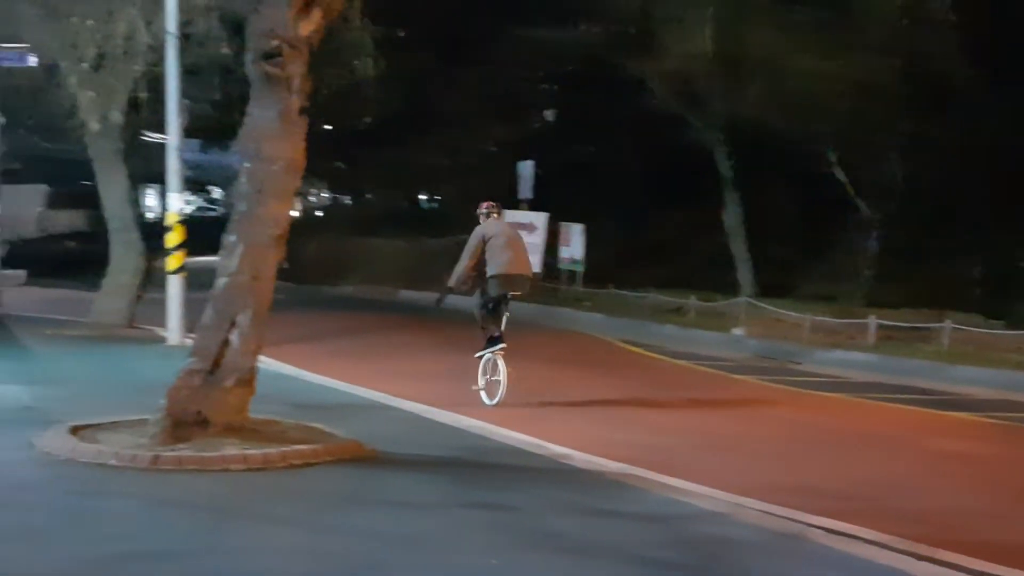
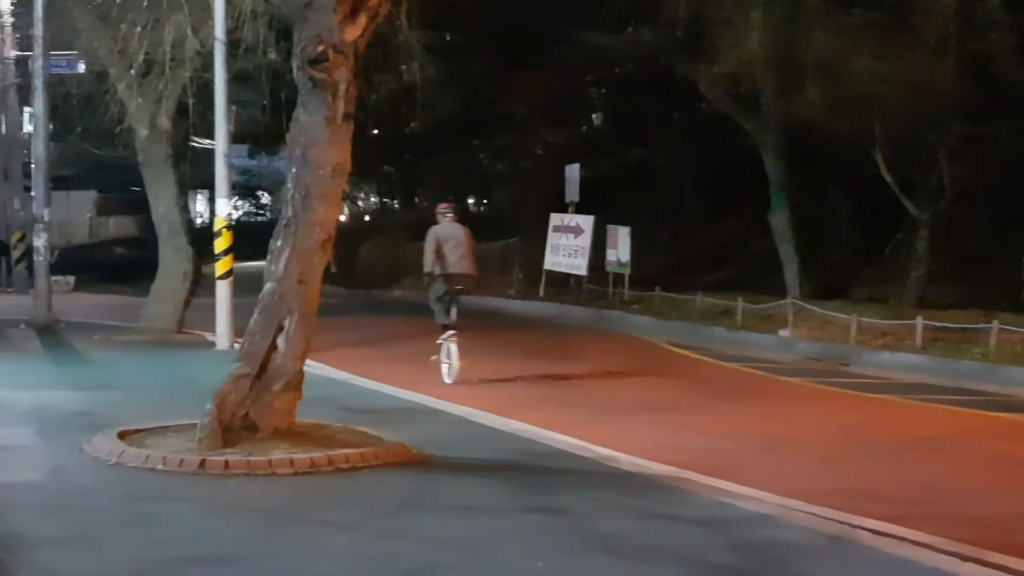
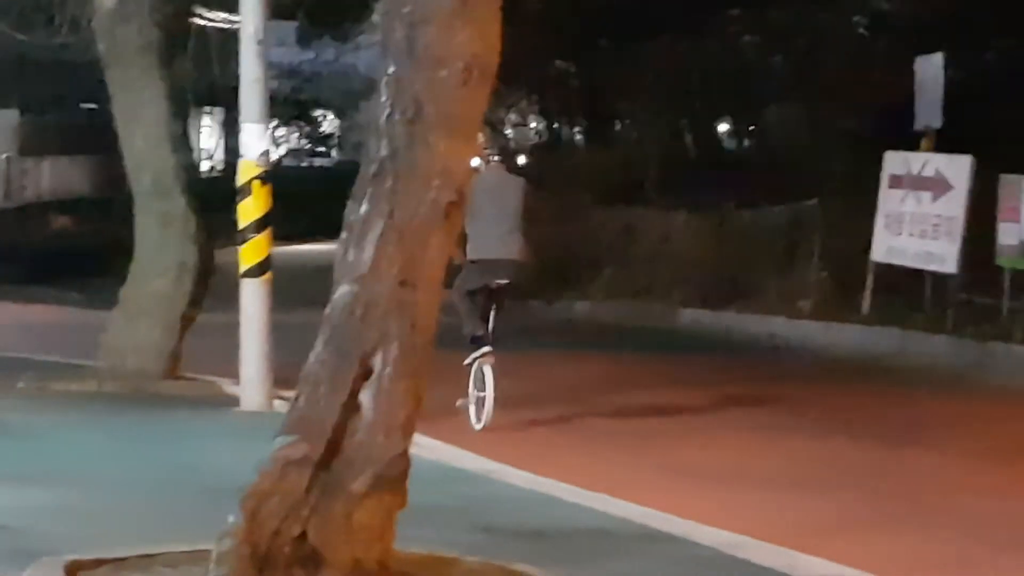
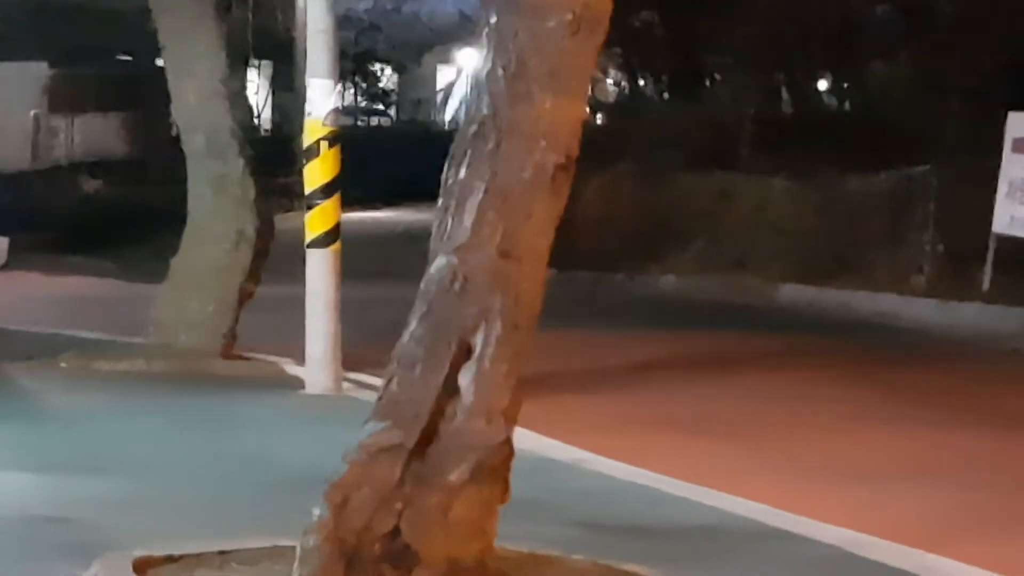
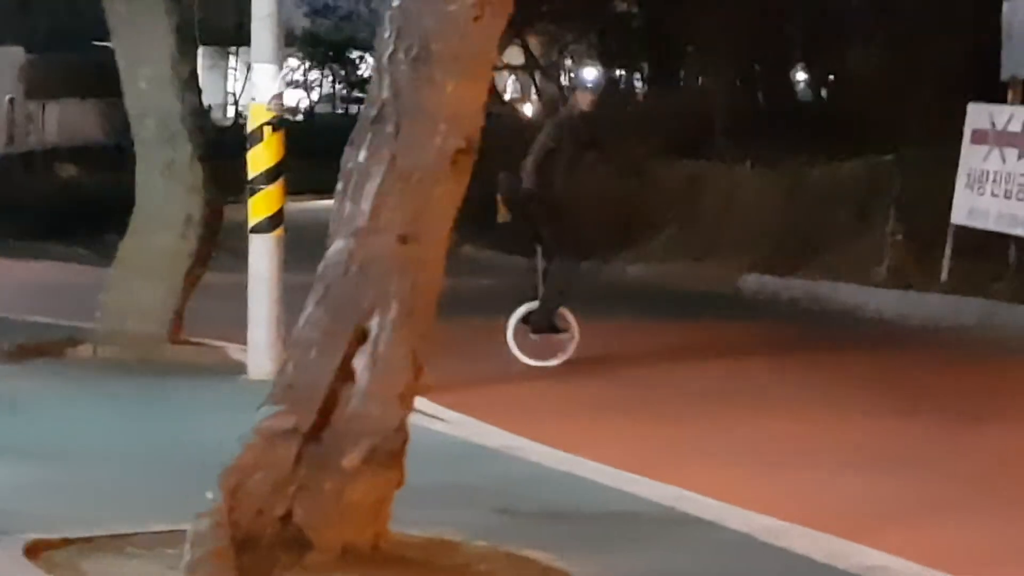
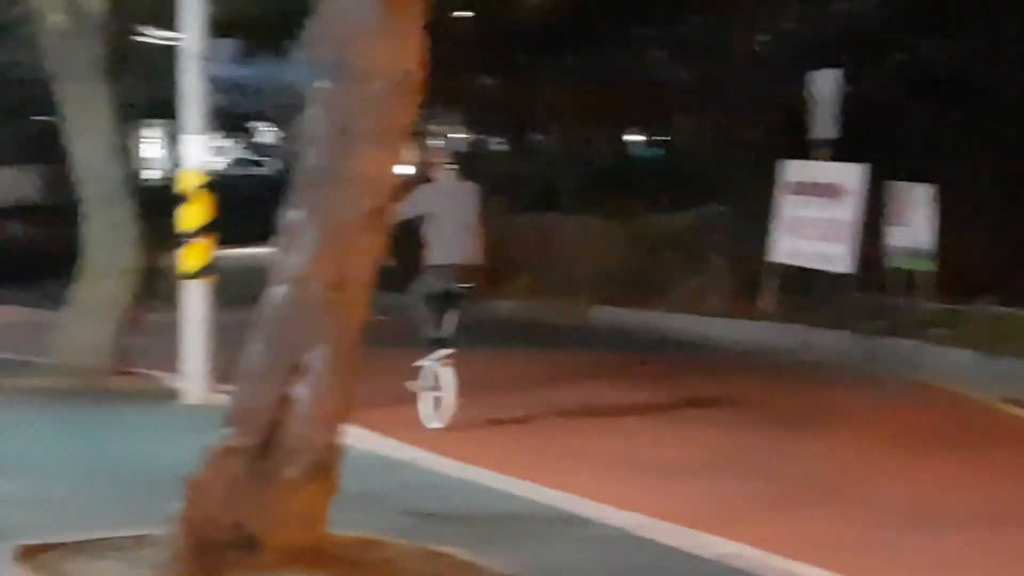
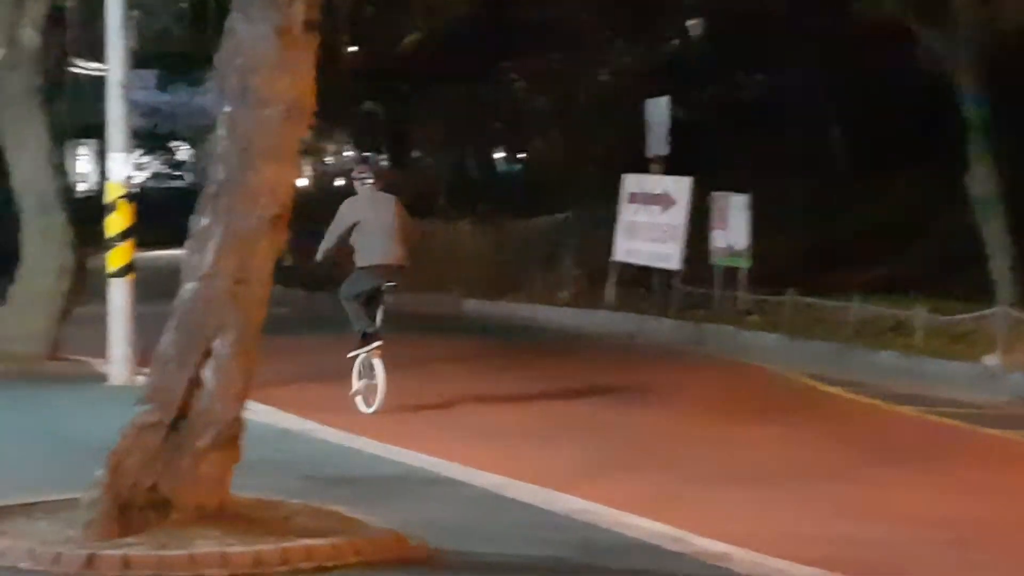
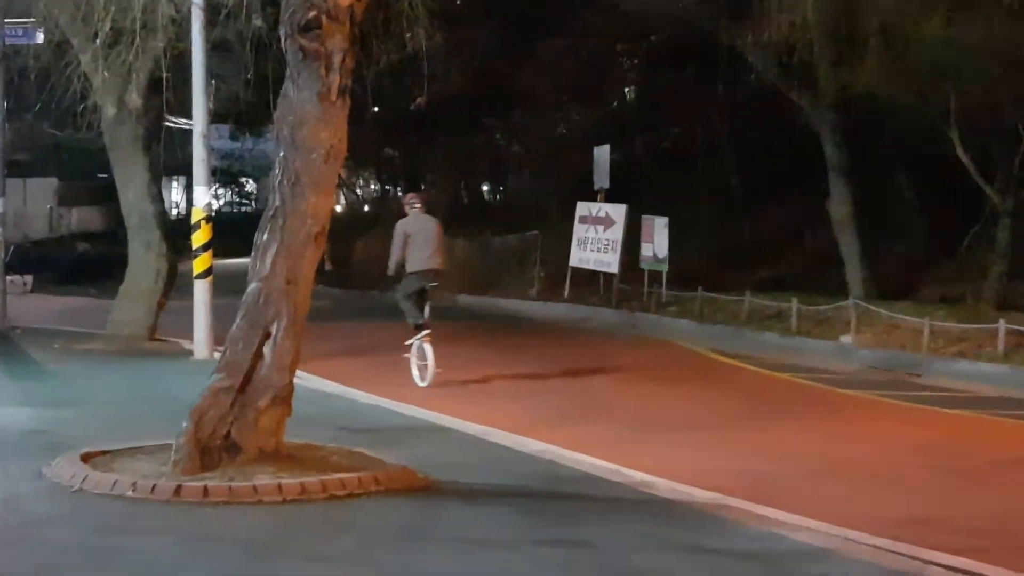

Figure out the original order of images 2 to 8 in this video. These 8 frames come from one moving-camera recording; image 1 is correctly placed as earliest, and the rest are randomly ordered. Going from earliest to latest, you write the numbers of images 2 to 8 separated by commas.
2, 8, 7, 6, 3, 4, 5
